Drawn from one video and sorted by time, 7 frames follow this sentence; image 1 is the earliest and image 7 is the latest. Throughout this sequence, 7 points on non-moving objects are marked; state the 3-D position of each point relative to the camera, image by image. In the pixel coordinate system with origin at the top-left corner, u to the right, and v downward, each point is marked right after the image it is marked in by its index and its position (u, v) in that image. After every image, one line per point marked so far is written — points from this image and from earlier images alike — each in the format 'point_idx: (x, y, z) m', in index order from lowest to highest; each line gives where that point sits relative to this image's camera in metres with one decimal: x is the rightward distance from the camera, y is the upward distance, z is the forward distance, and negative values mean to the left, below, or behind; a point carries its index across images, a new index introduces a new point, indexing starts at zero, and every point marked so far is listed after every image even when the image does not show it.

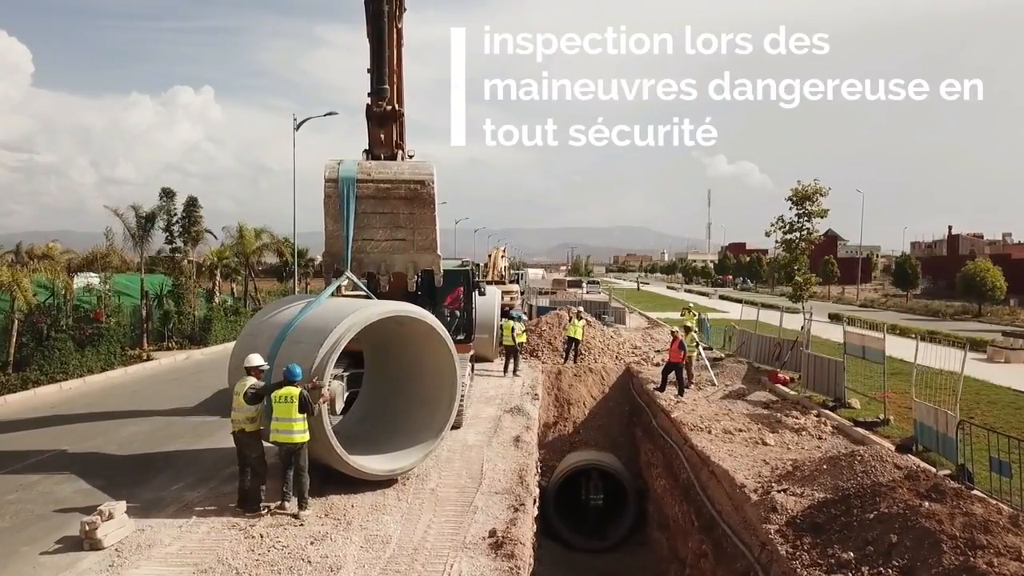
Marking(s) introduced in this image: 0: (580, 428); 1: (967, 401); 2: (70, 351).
0: (+1.7, -3.4, +18.3) m
1: (+8.9, -2.2, +14.5) m
2: (-9.9, -1.4, +16.6) m
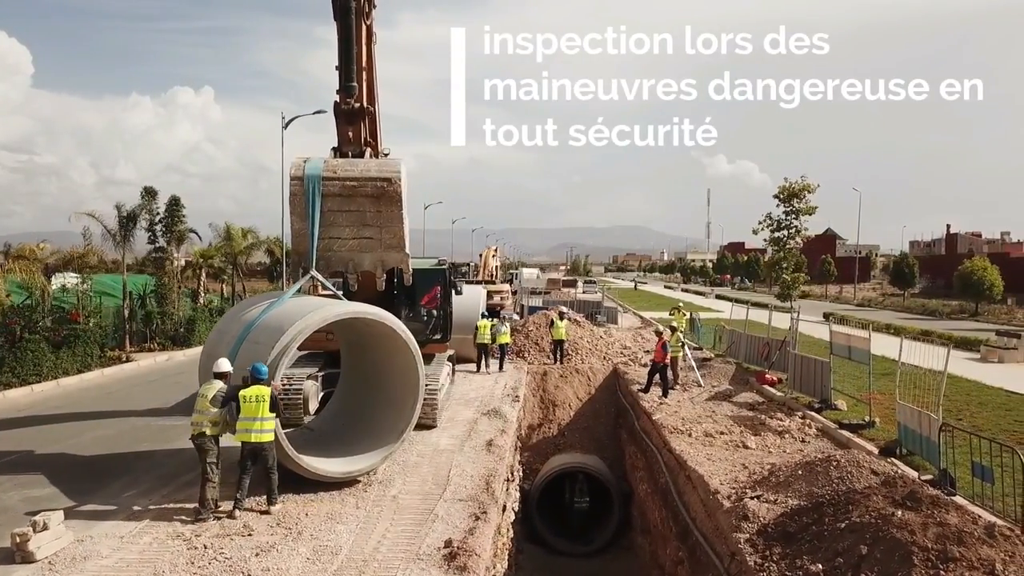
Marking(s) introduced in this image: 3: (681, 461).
0: (+1.3, -3.4, +18.0) m
1: (+8.5, -2.2, +14.2) m
2: (-10.3, -1.4, +16.2) m
3: (+2.3, -2.4, +10.2) m
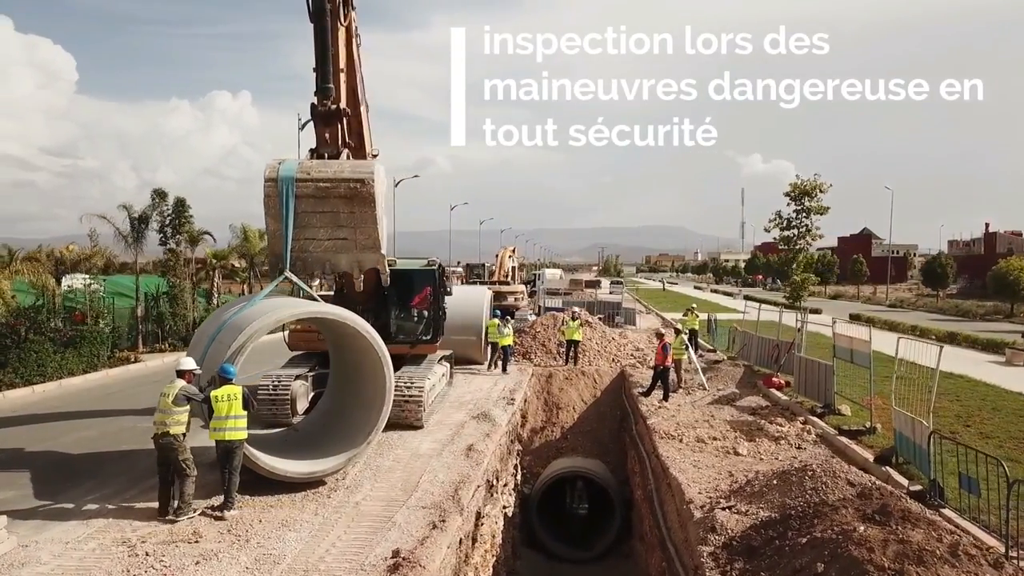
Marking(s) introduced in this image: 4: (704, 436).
0: (+1.3, -3.5, +17.7) m
1: (+8.4, -2.2, +13.6) m
2: (-10.3, -1.4, +16.4) m
3: (+2.0, -2.4, +9.8) m
4: (+3.0, -2.3, +11.6) m
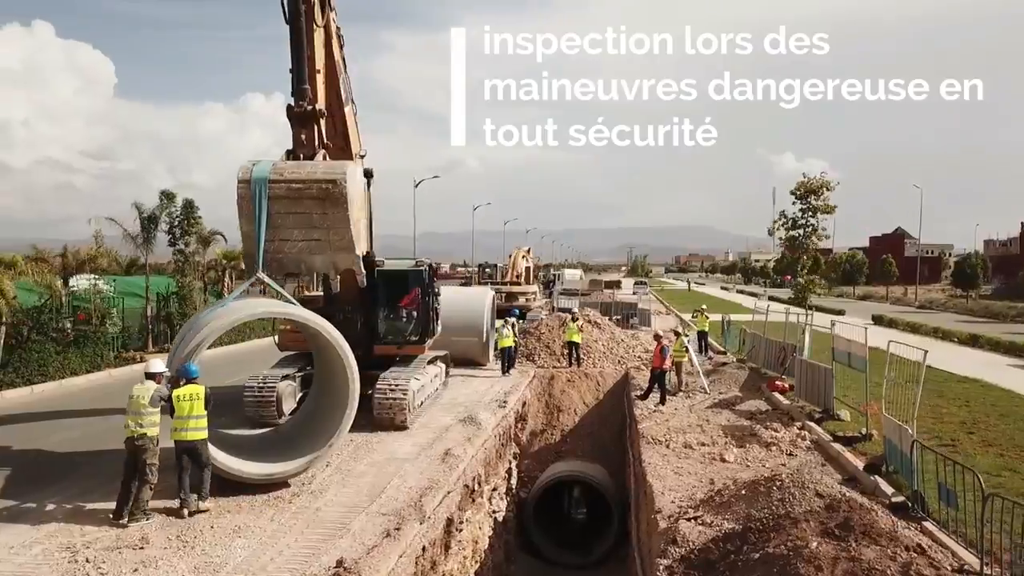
0: (+1.3, -3.5, +17.5) m
1: (+8.2, -2.2, +13.1) m
2: (-10.4, -1.4, +16.6) m
3: (+1.7, -2.4, +9.6) m
4: (+2.7, -2.3, +11.3) m
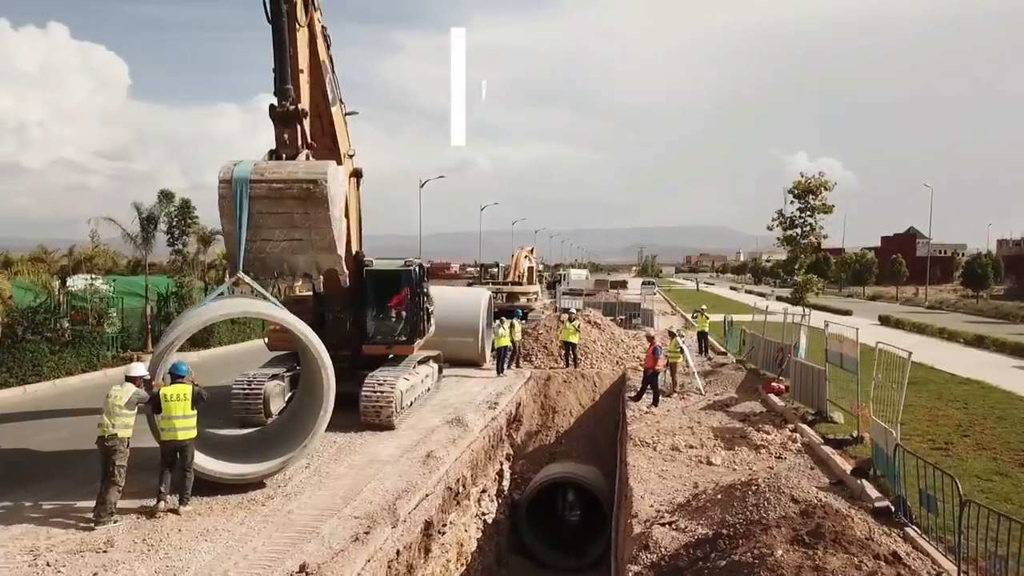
0: (+1.2, -3.5, +17.3) m
1: (+8.0, -2.2, +12.9) m
2: (-10.5, -1.5, +16.6) m
3: (+1.5, -2.4, +9.4) m
4: (+2.5, -2.3, +11.1) m
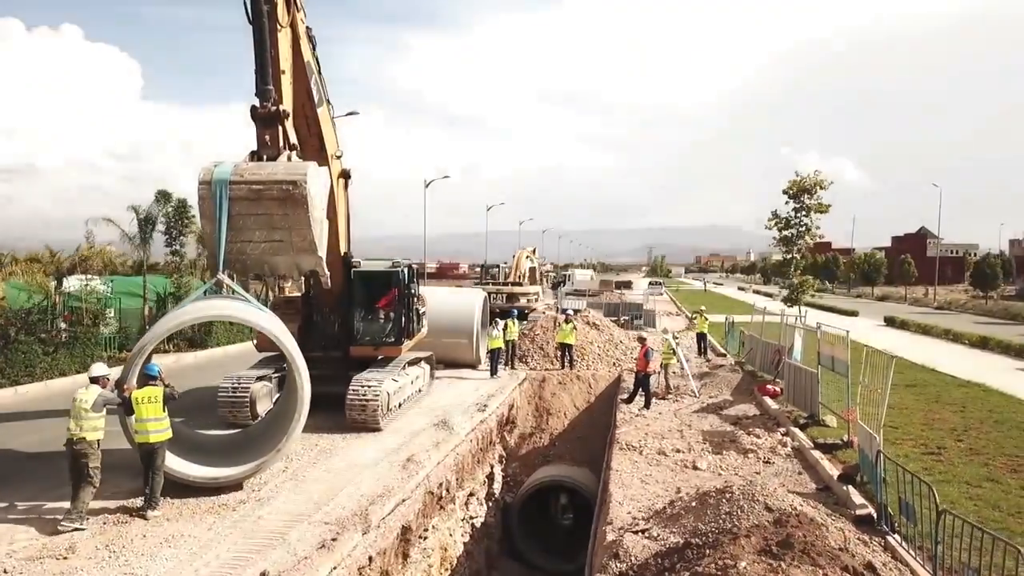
0: (+1.0, -3.5, +17.2) m
1: (+7.8, -2.3, +12.7) m
2: (-10.7, -1.5, +16.6) m
3: (+1.2, -2.4, +9.3) m
4: (+2.3, -2.4, +11.0) m
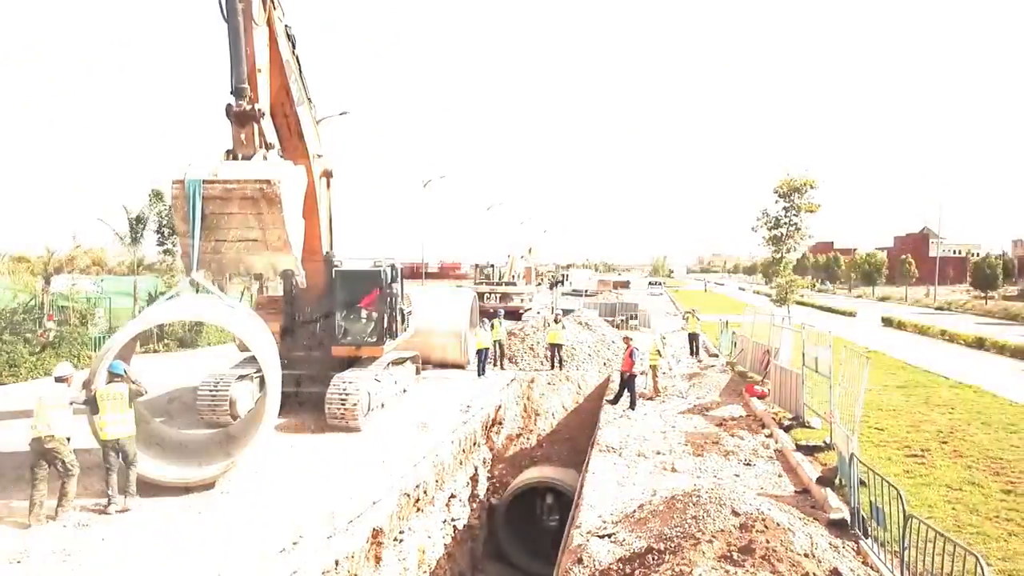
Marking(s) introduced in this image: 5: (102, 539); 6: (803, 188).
0: (+0.8, -3.5, +17.1) m
1: (+7.5, -2.3, +12.5) m
2: (-10.9, -1.5, +16.6) m
3: (+0.9, -2.4, +9.2) m
4: (+2.0, -2.4, +10.8) m
5: (-3.7, -2.2, +6.7) m
6: (+6.4, +2.2, +16.2) m
